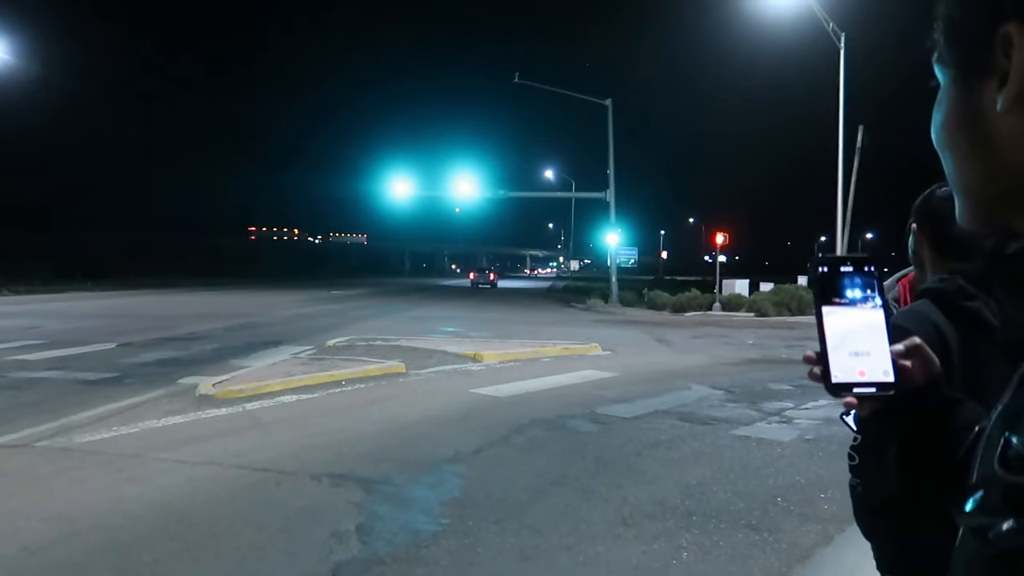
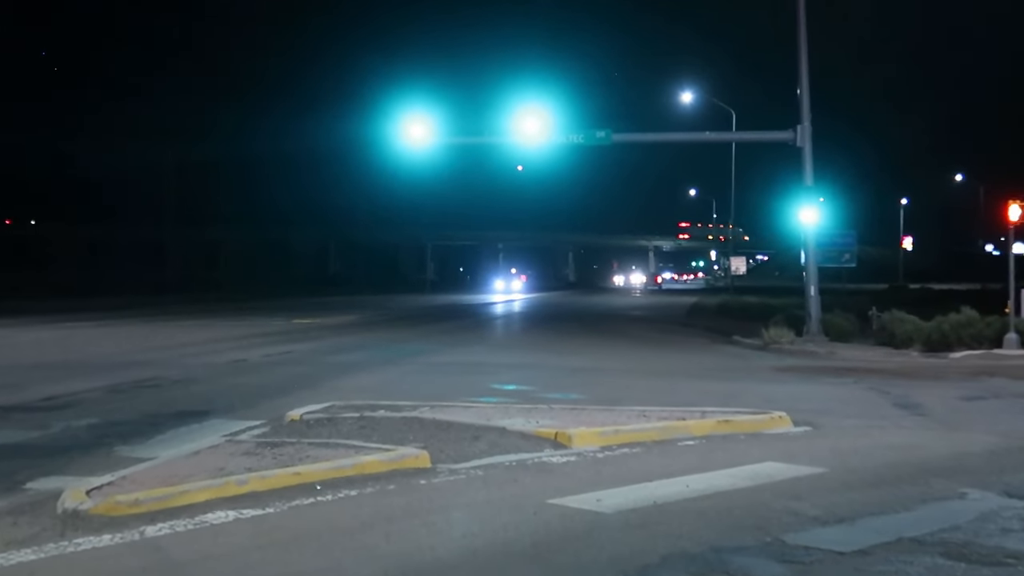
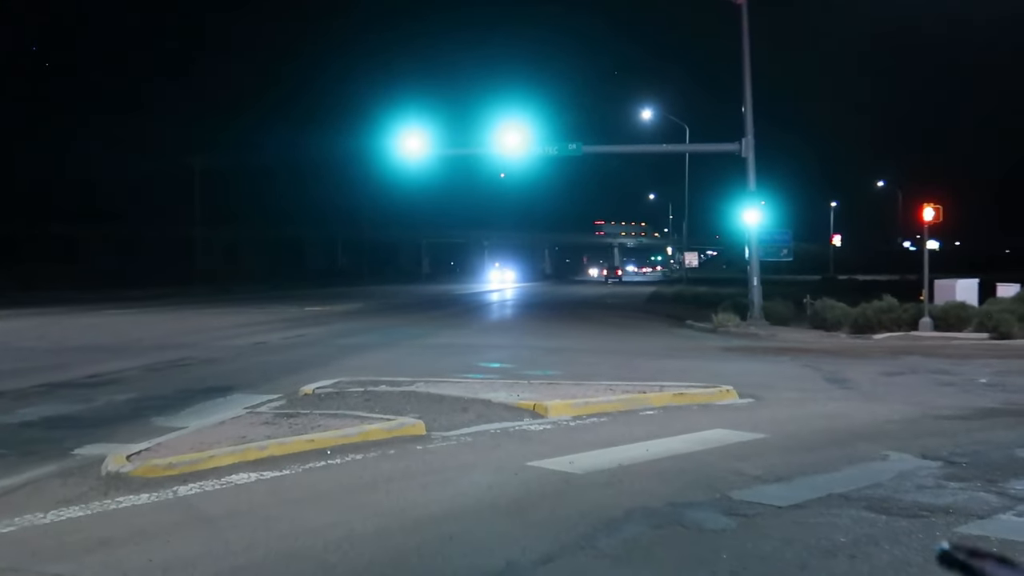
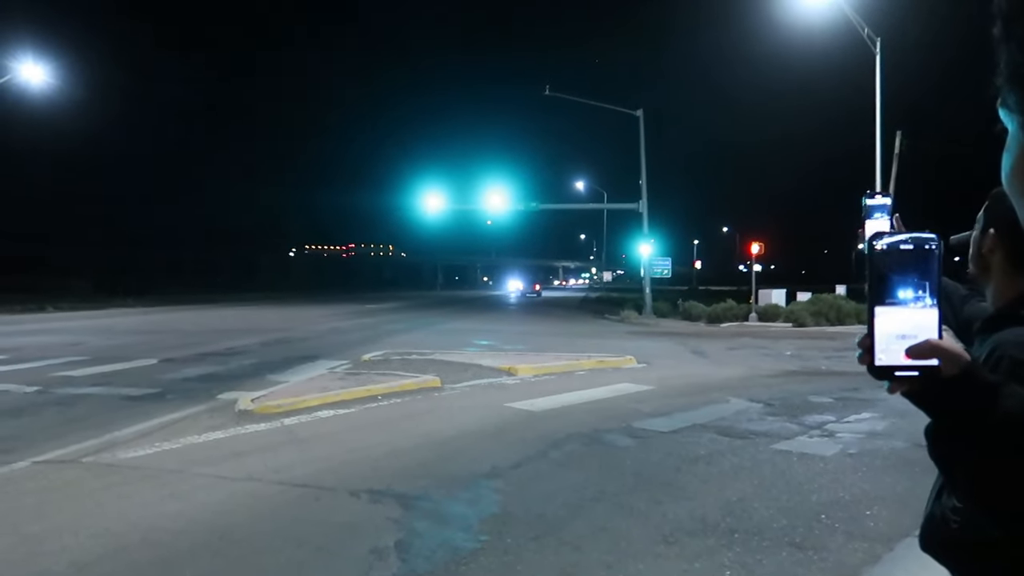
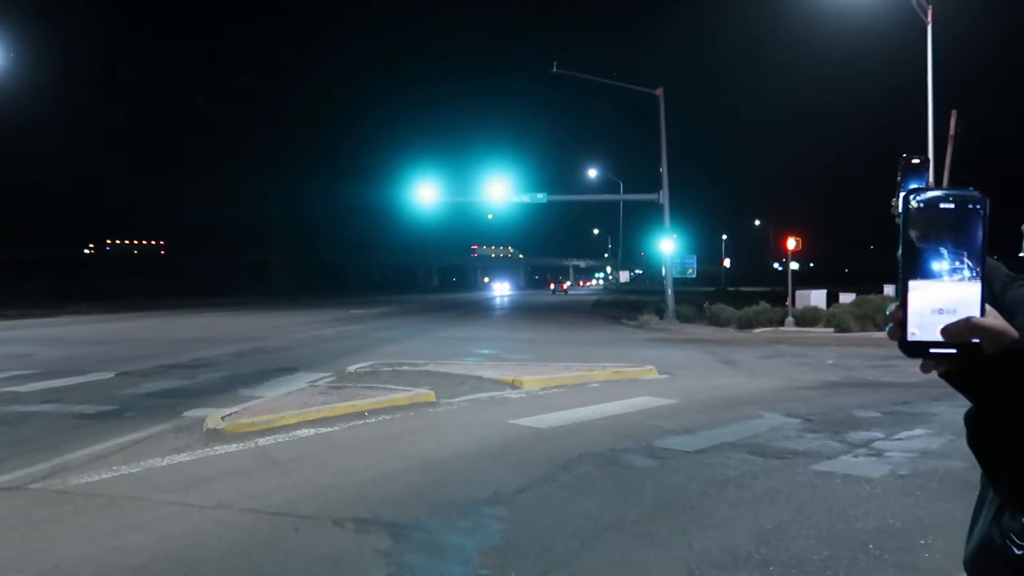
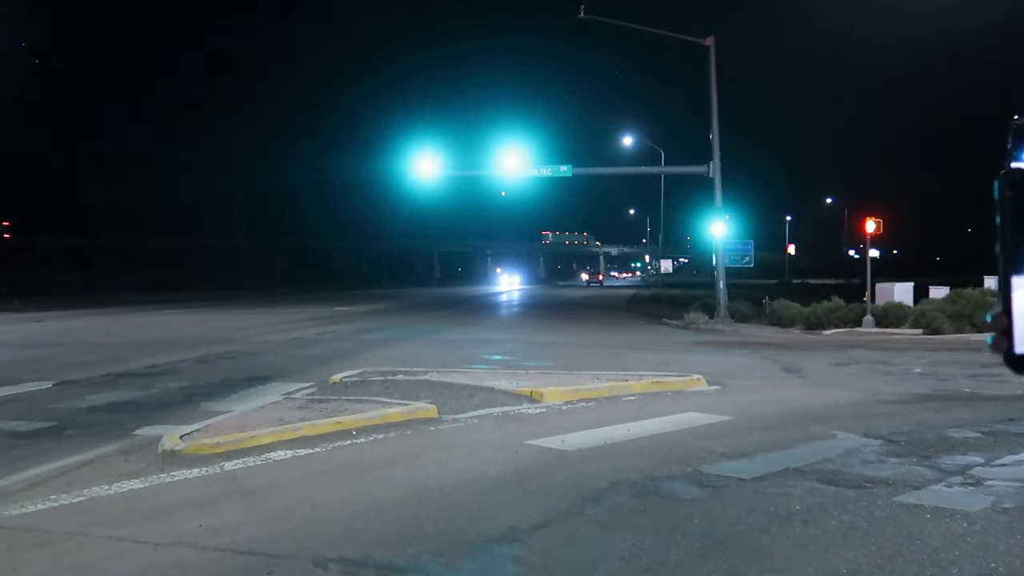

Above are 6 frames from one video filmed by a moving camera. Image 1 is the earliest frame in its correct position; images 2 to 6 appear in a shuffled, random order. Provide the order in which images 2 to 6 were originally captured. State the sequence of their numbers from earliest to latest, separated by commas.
4, 5, 6, 3, 2
